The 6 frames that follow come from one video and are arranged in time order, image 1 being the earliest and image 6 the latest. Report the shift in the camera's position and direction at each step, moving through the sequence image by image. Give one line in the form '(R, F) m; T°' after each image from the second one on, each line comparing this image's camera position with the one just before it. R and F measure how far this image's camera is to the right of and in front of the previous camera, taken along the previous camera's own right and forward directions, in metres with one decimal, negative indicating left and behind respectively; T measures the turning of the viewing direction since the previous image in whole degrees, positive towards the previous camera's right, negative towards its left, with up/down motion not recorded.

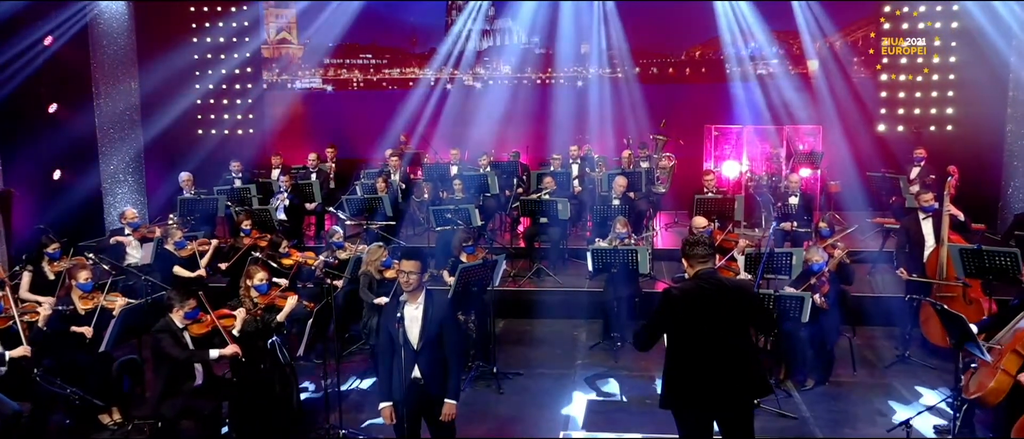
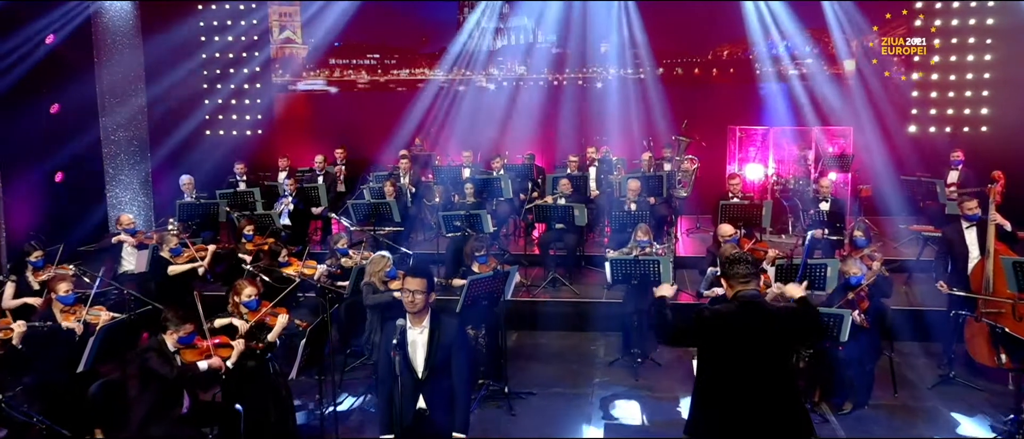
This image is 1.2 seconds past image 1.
(0.0, +0.6) m; -1°
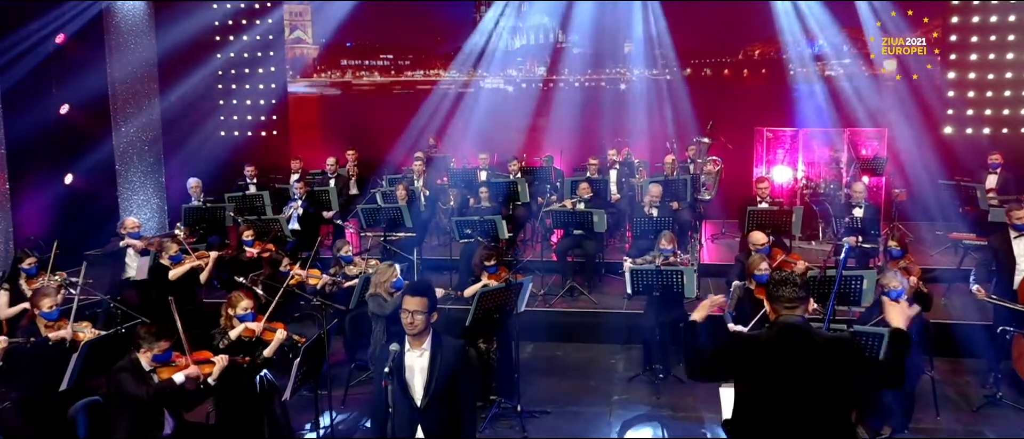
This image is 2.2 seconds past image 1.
(+0.1, +0.5) m; -2°
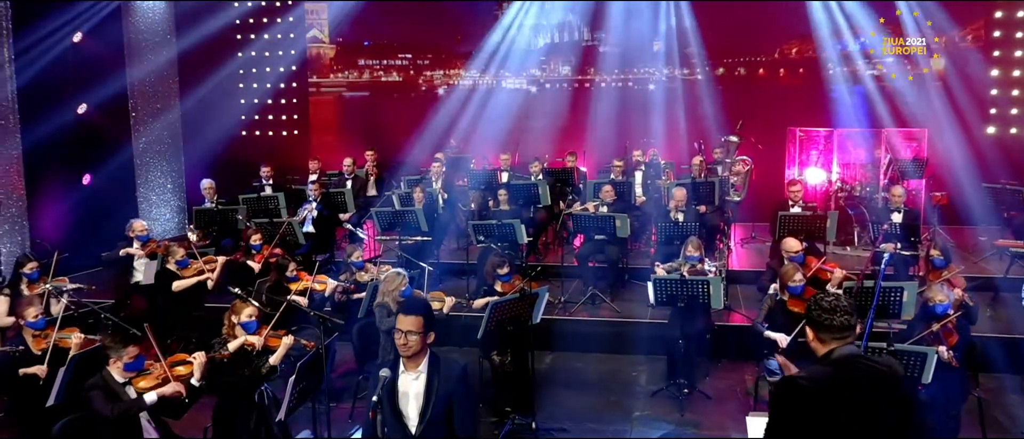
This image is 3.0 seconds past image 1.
(+0.1, +0.4) m; -2°
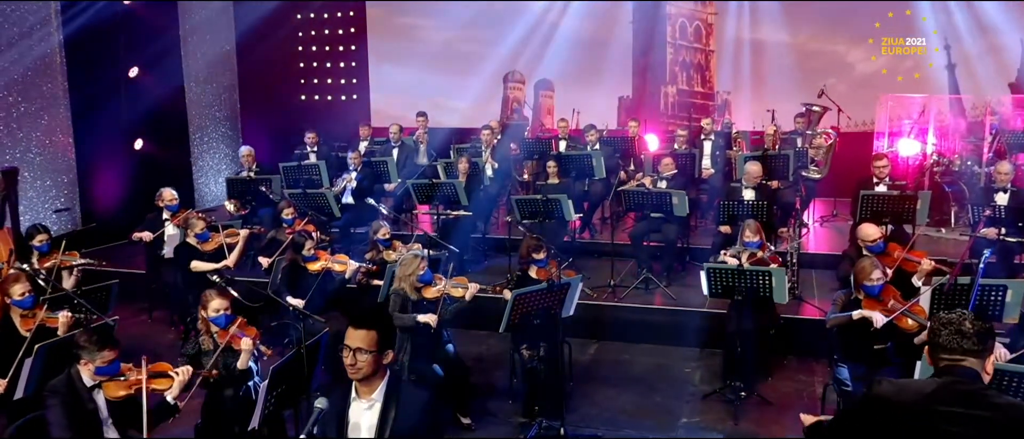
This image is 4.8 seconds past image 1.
(+0.4, +0.8) m; -6°
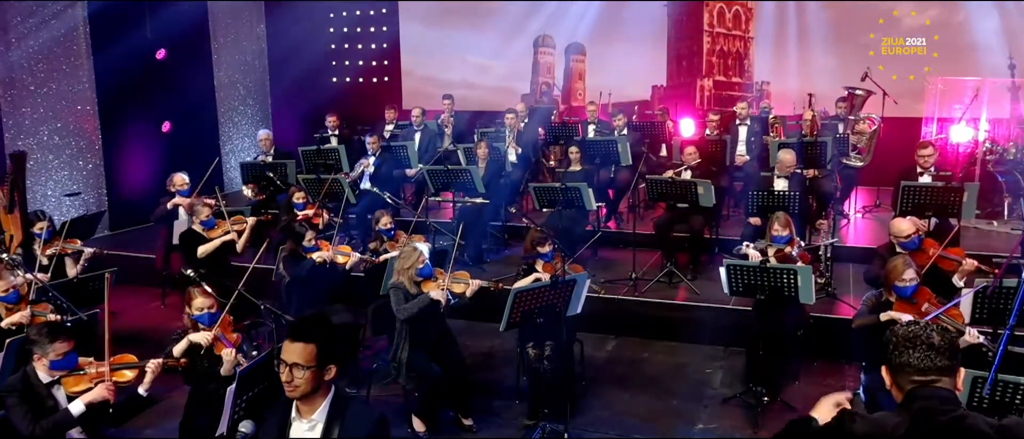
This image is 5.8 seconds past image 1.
(+0.3, +0.4) m; -3°
